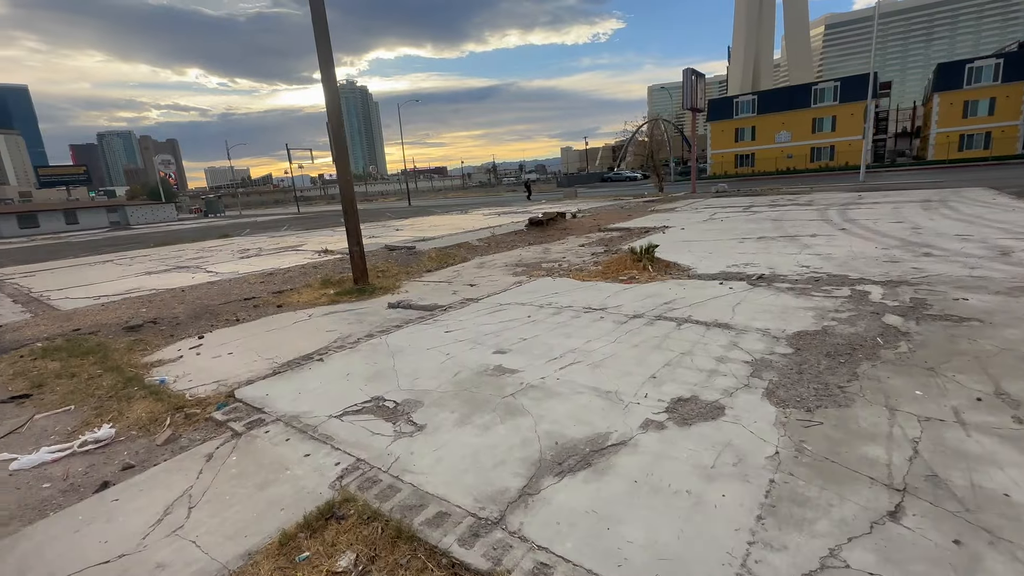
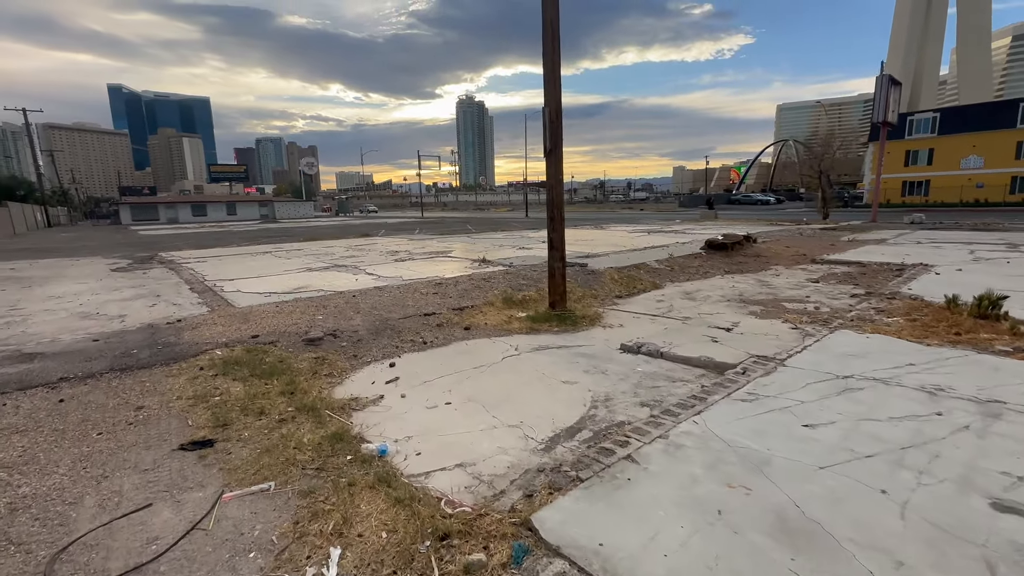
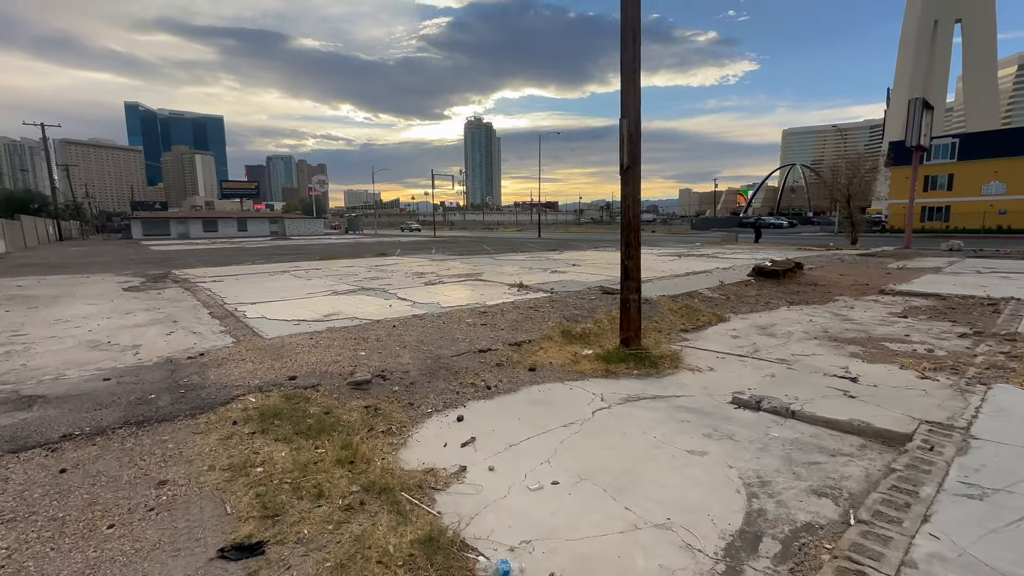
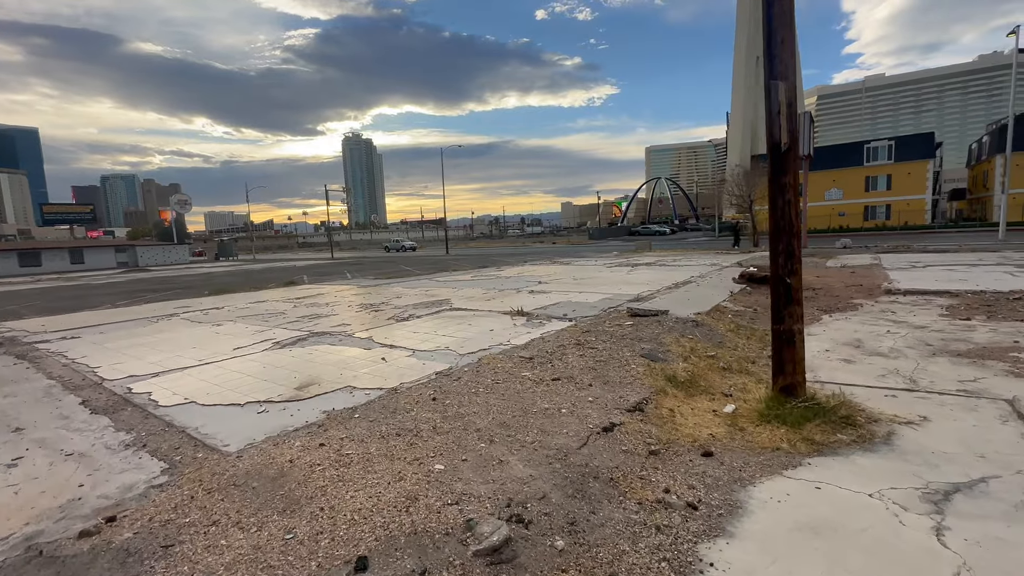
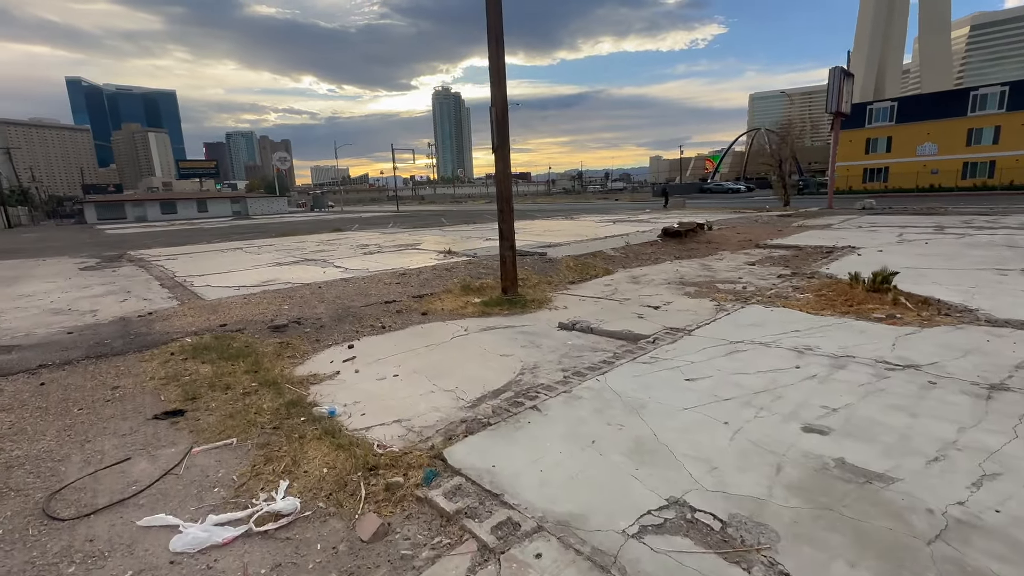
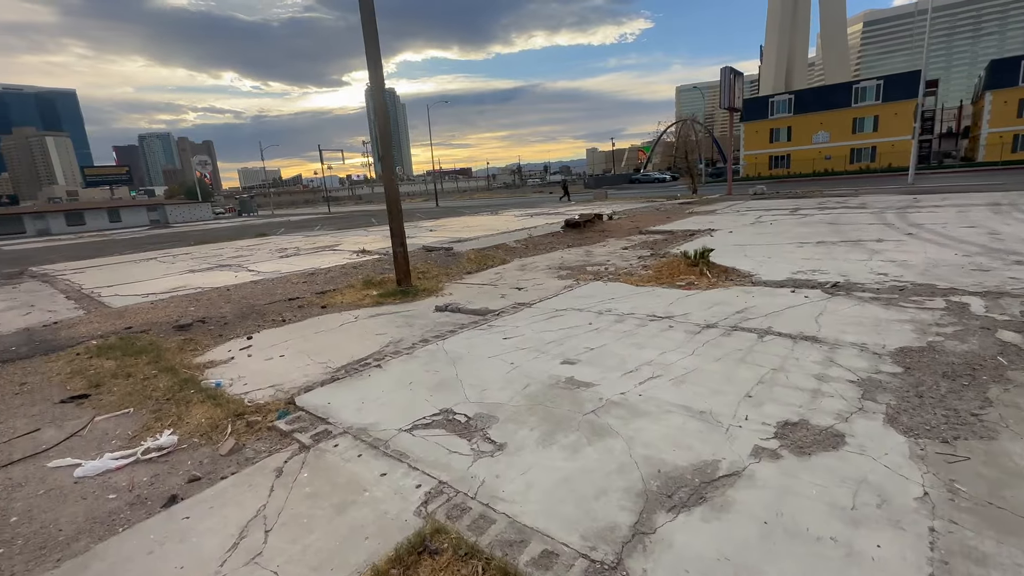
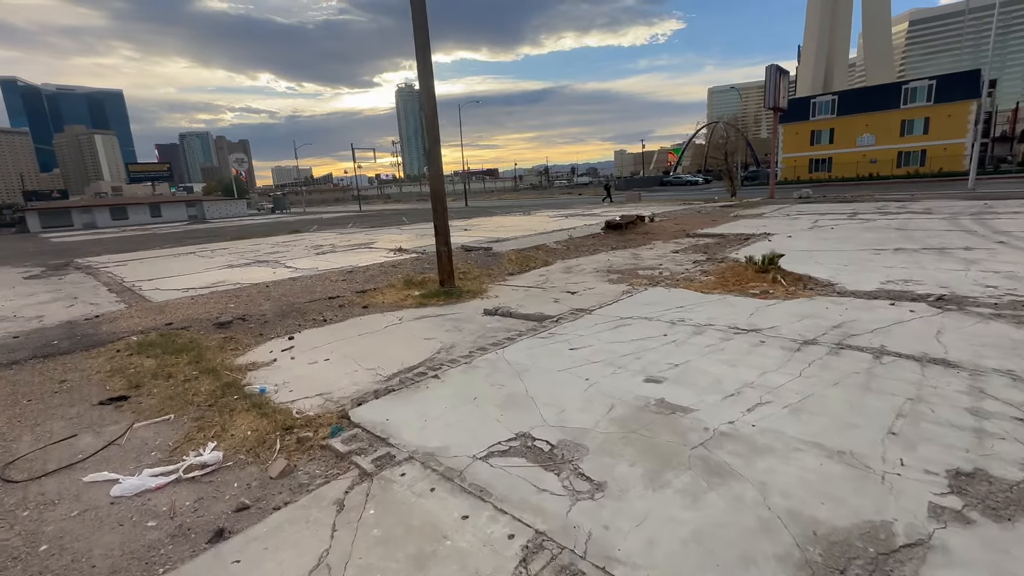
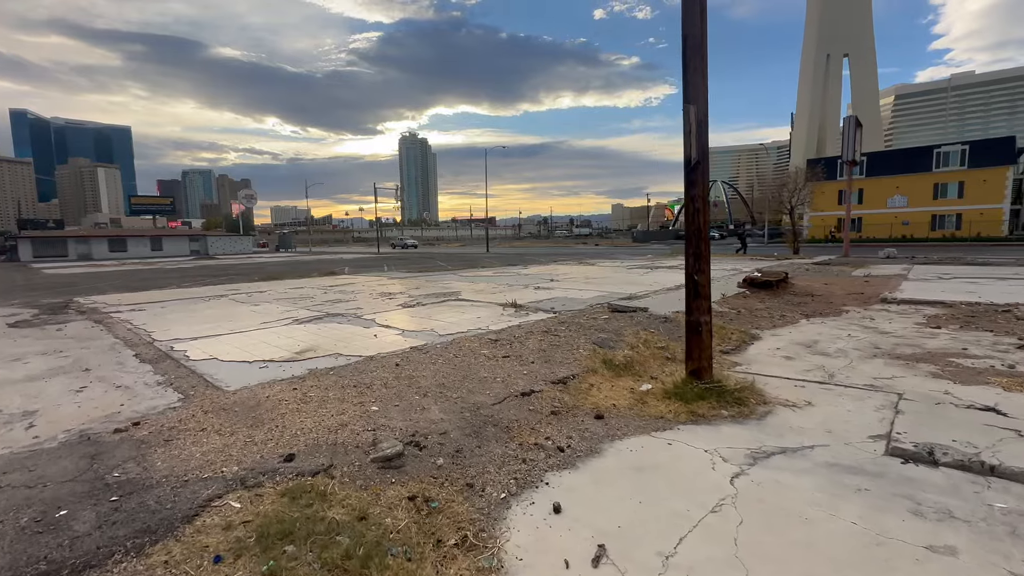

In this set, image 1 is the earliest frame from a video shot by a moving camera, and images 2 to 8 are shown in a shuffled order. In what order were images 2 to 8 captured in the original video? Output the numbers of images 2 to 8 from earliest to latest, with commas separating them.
6, 7, 5, 2, 3, 8, 4
